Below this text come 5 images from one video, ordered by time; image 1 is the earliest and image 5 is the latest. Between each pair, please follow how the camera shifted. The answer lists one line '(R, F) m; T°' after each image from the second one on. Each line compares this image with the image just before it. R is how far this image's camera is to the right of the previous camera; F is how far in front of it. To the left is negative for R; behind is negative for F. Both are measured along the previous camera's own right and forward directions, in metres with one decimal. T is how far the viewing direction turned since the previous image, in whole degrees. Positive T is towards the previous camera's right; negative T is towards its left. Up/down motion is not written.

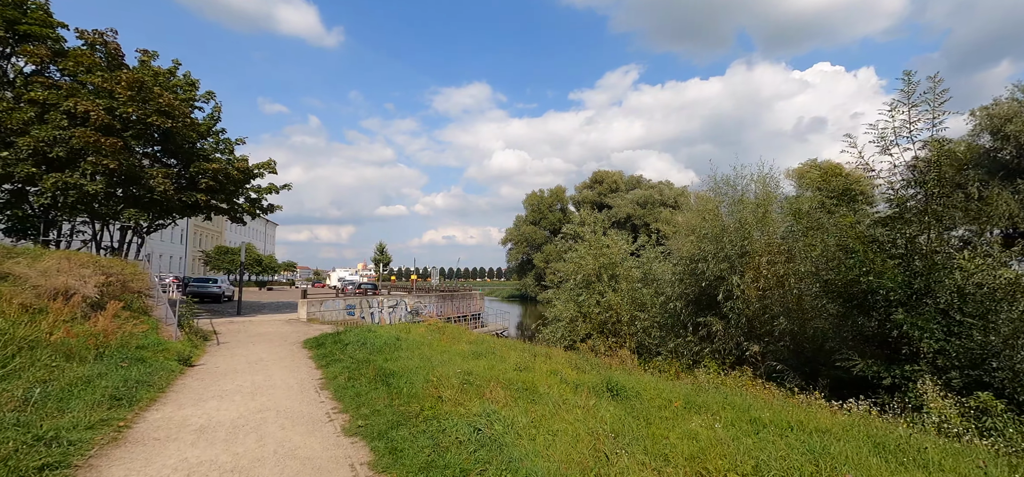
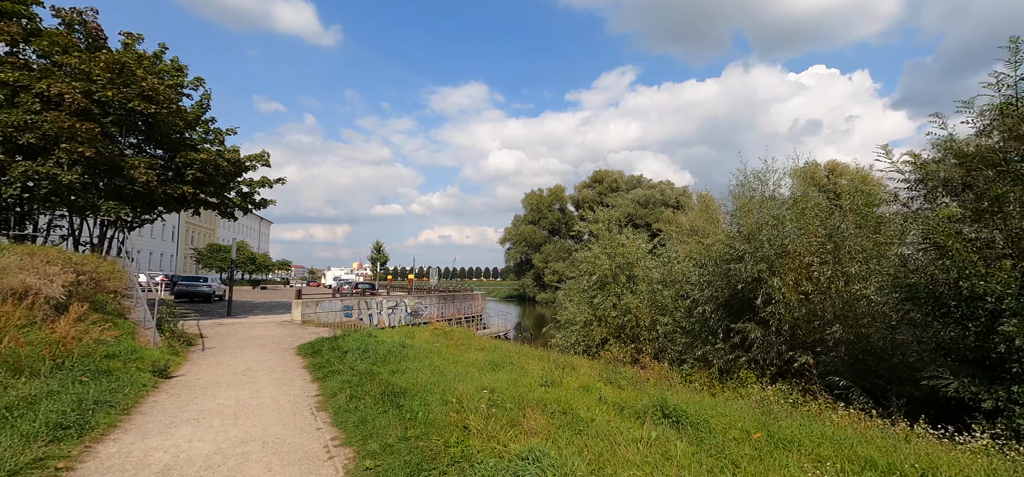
(-0.5, +1.2) m; +1°
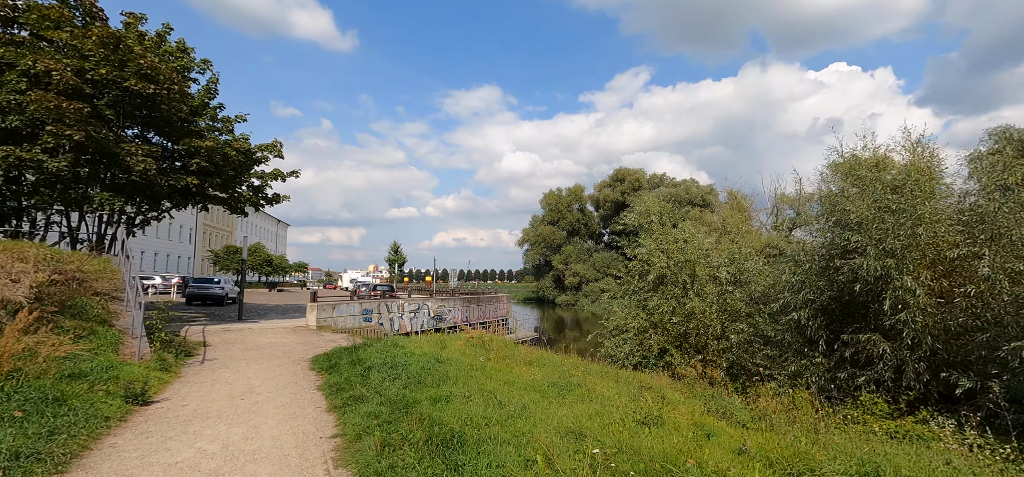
(-0.9, +2.0) m; -2°
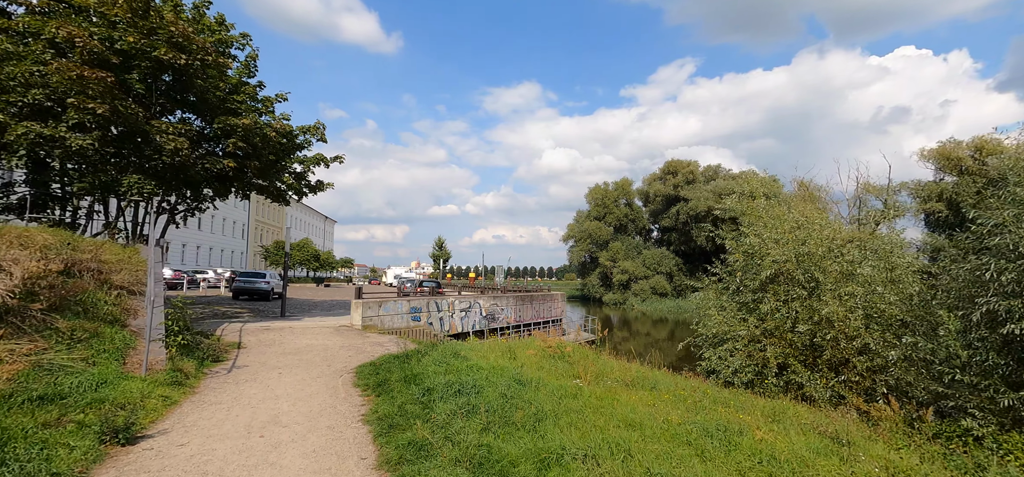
(-0.9, +2.2) m; -5°
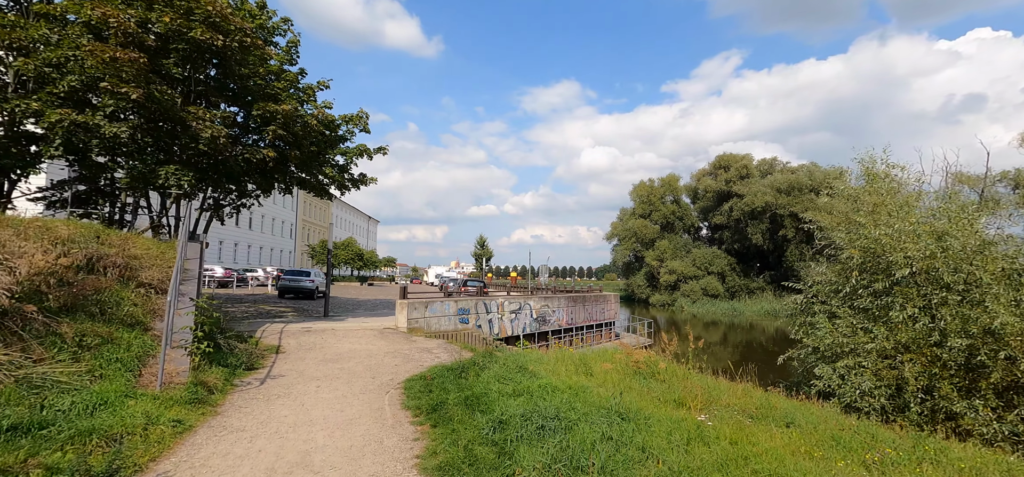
(-0.6, +1.5) m; -5°
